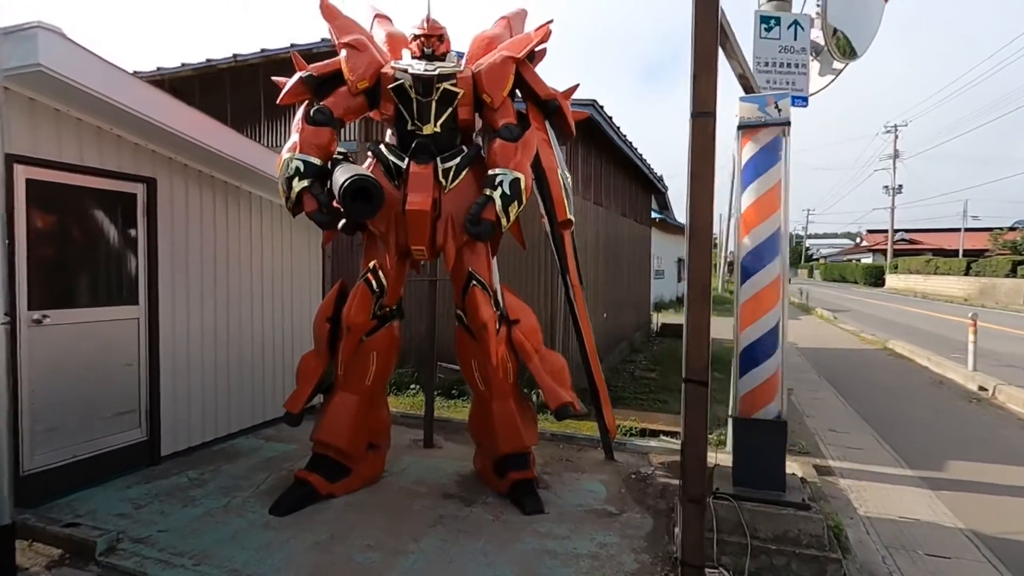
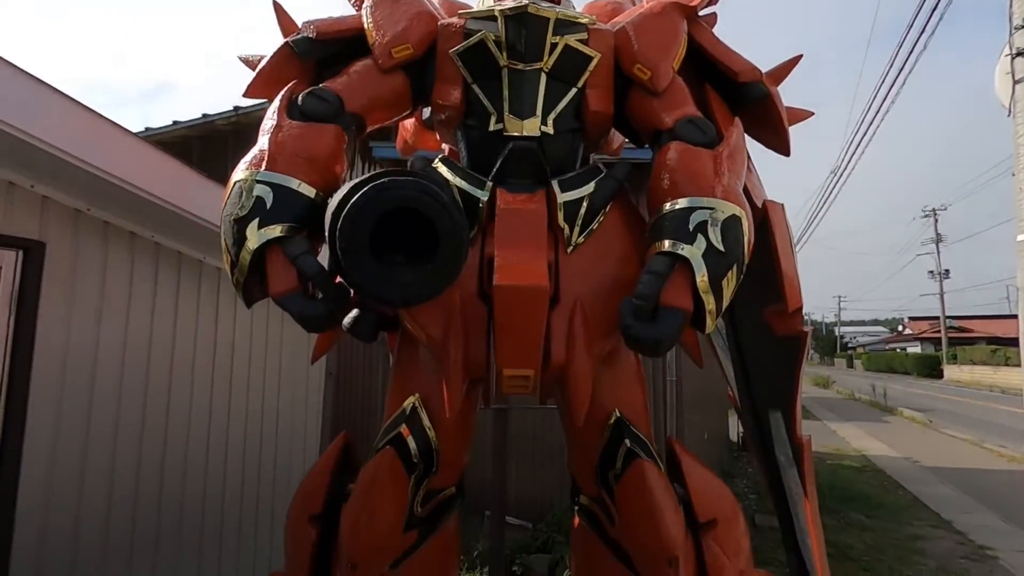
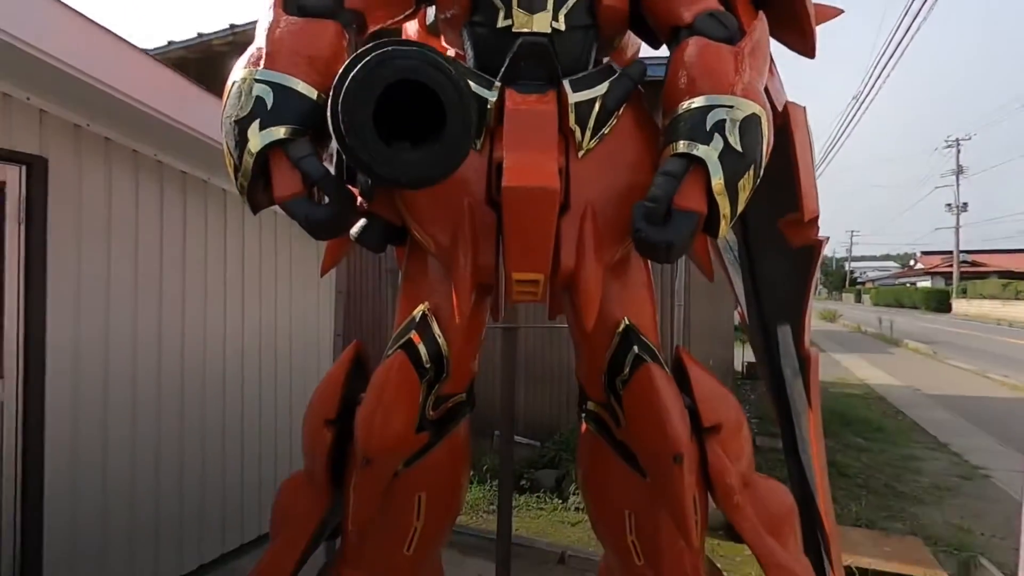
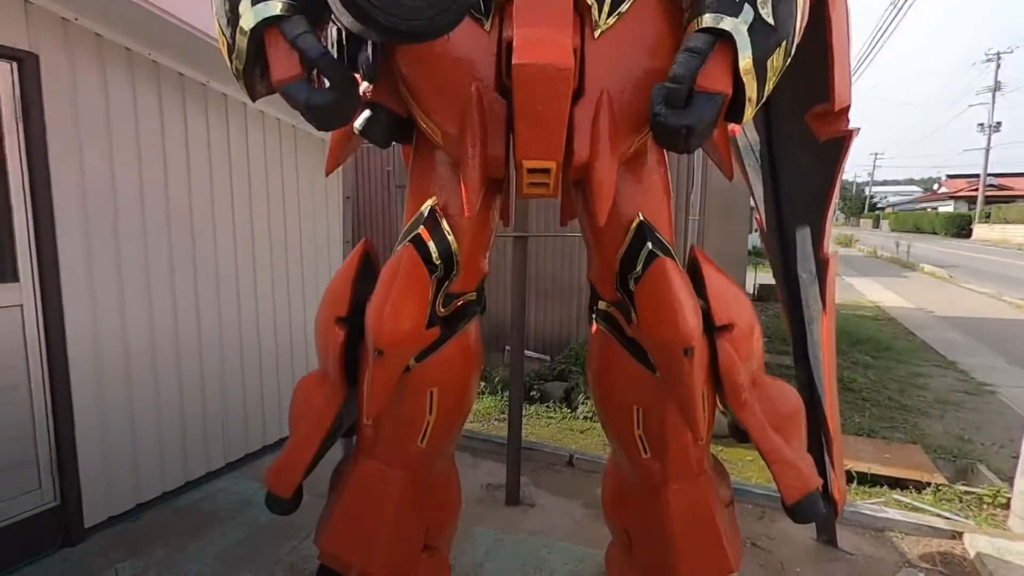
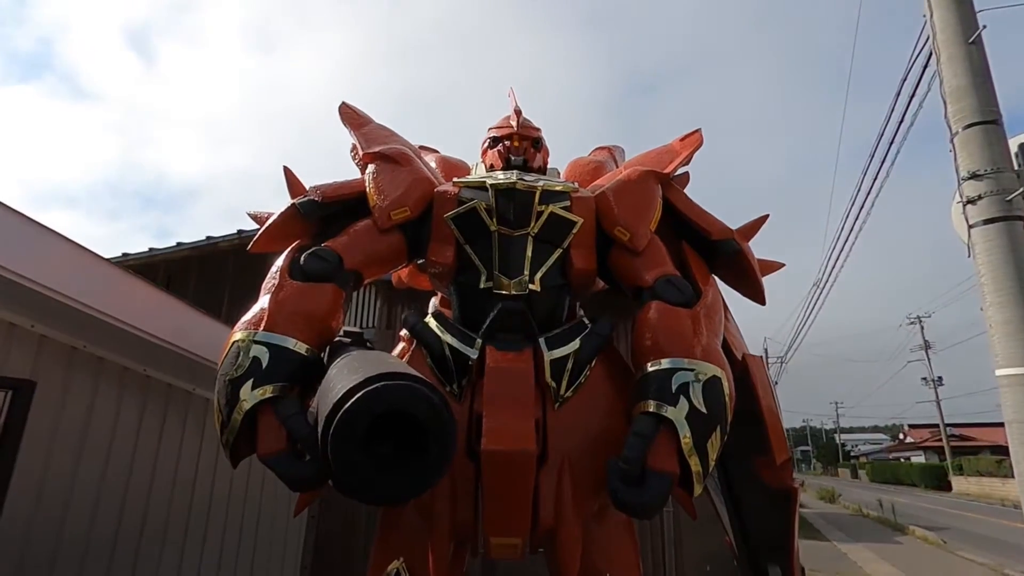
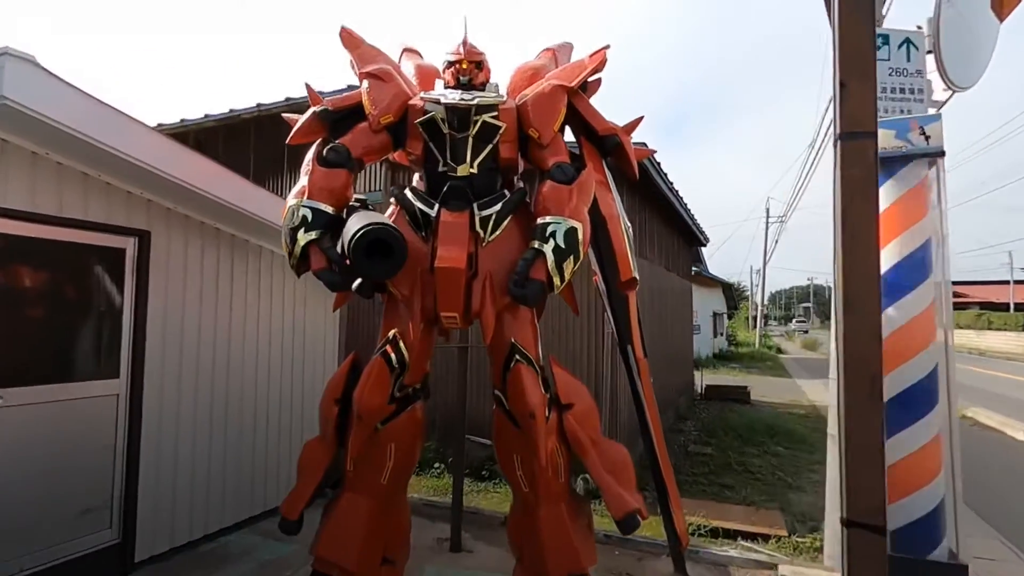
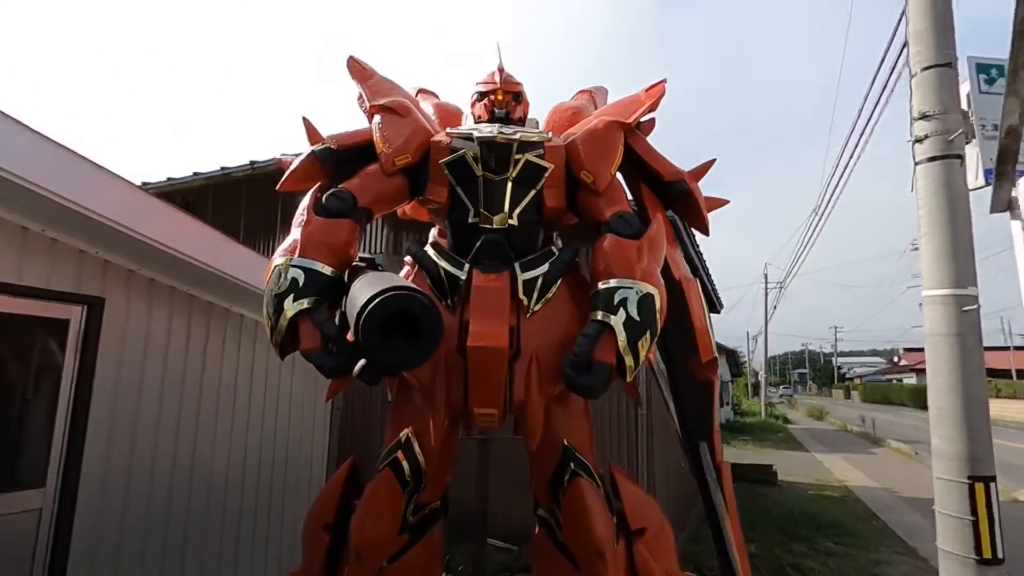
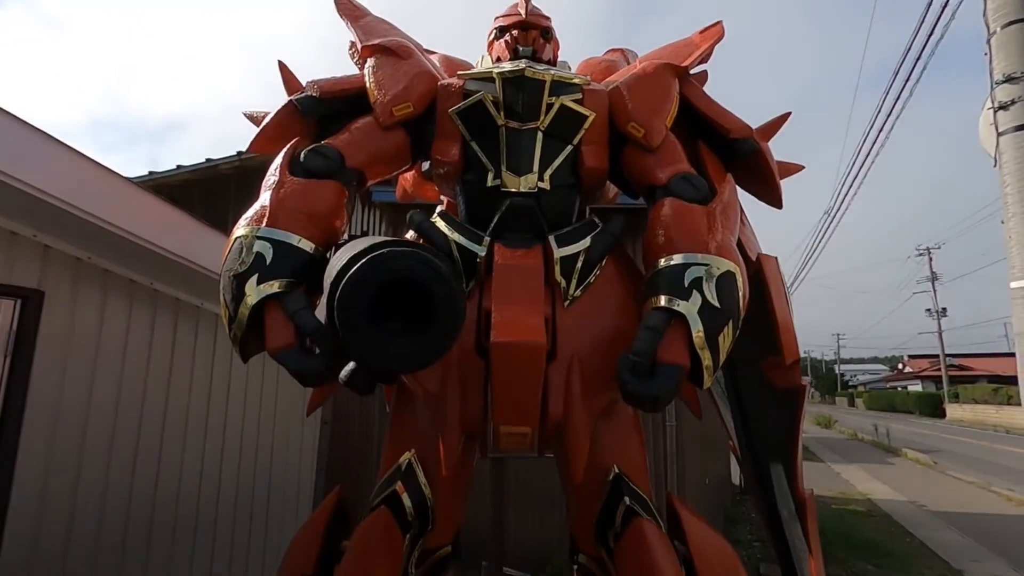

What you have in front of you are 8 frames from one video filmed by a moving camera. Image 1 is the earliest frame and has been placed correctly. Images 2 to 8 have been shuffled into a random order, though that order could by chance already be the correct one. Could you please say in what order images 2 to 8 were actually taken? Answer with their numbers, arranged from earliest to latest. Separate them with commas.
6, 7, 5, 8, 2, 3, 4
